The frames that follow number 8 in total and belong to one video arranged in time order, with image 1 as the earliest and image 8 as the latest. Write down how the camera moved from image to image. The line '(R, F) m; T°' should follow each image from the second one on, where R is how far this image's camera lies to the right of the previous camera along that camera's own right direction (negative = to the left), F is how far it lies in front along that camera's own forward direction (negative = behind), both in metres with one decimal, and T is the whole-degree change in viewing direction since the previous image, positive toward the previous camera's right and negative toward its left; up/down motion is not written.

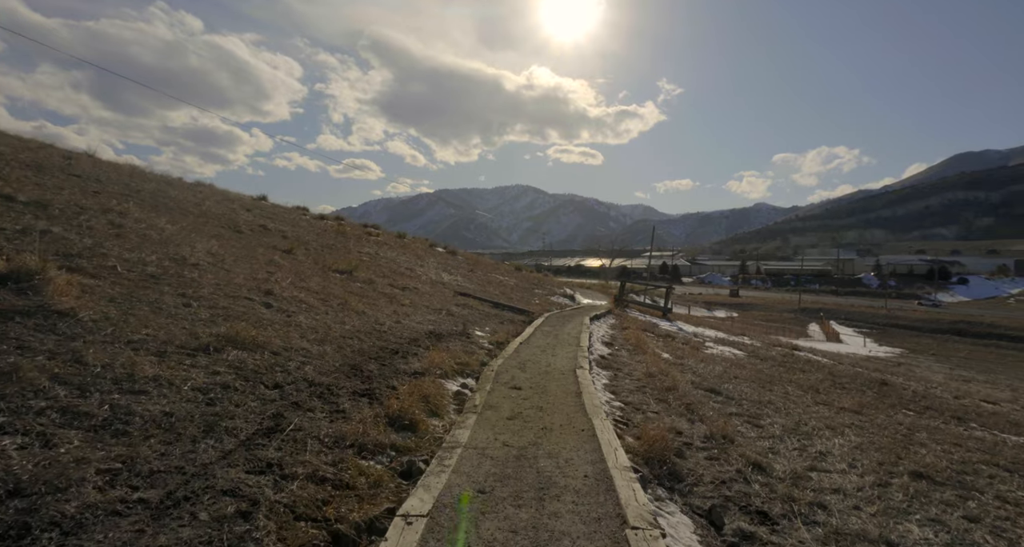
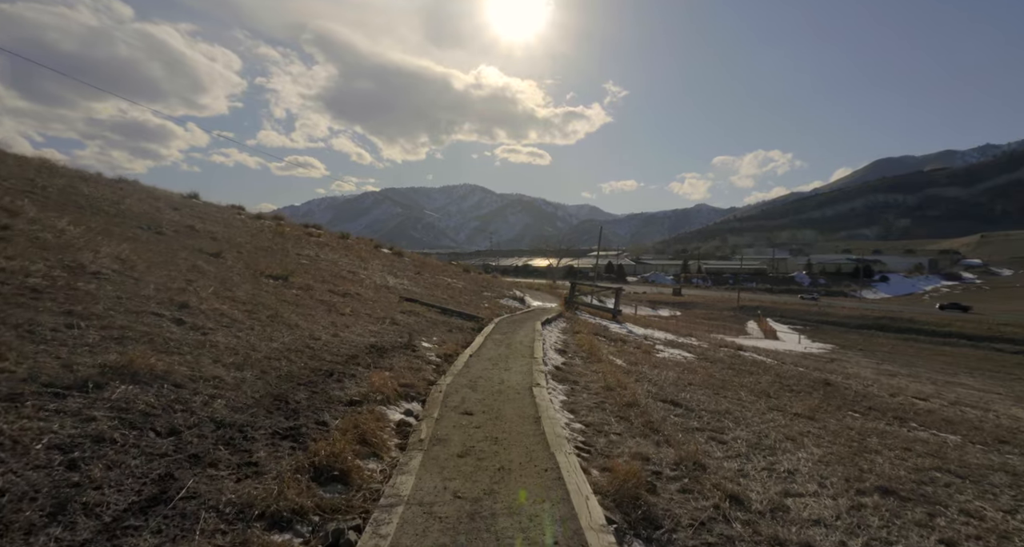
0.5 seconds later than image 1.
(0.0, +0.7) m; +6°
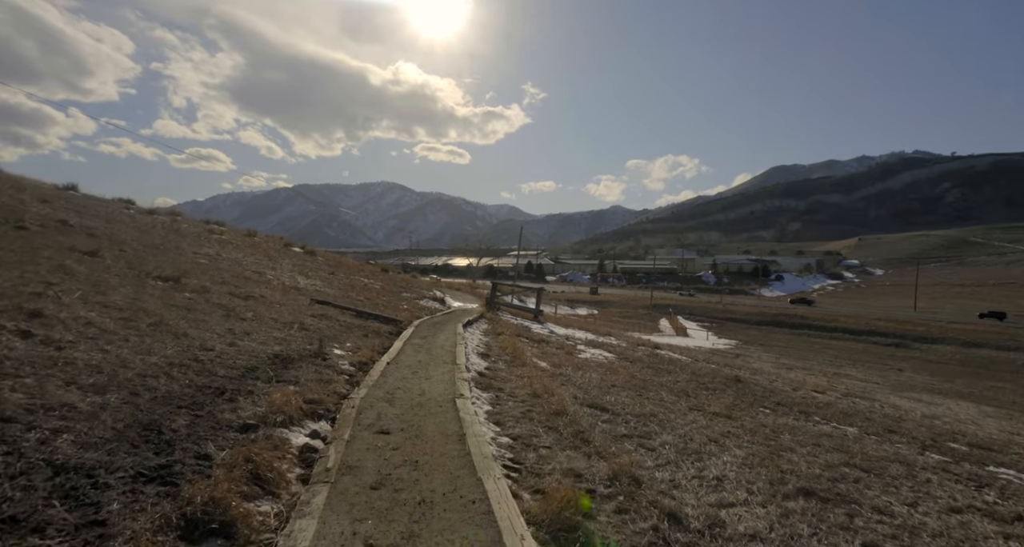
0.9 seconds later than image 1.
(0.0, +0.5) m; +9°
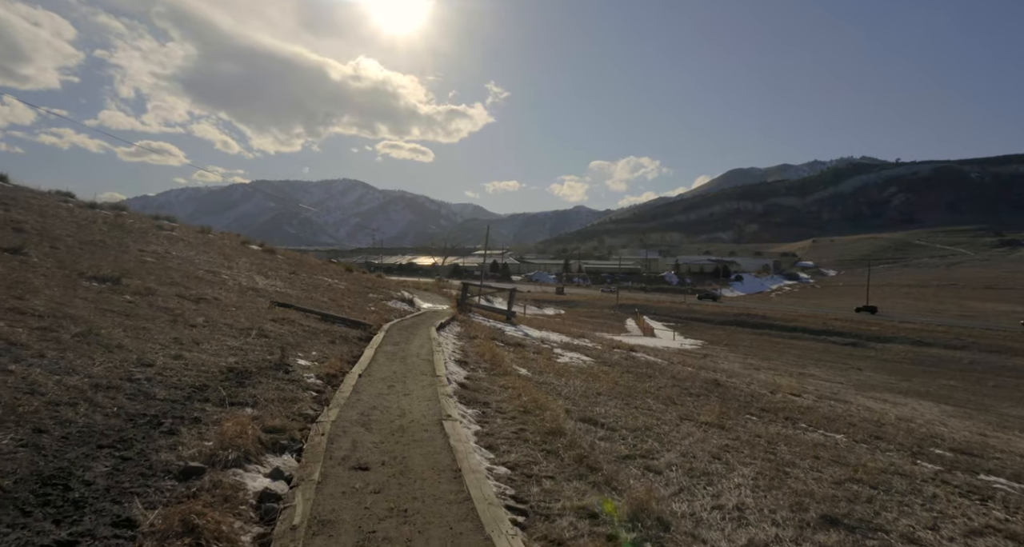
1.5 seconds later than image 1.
(-0.4, +0.9) m; +4°
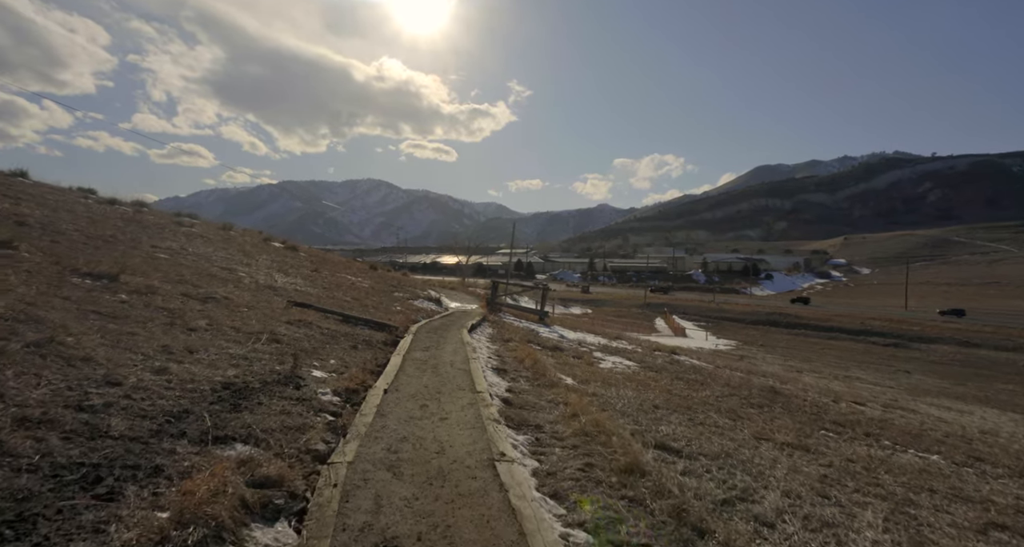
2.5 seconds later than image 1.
(-0.5, +1.6) m; -3°
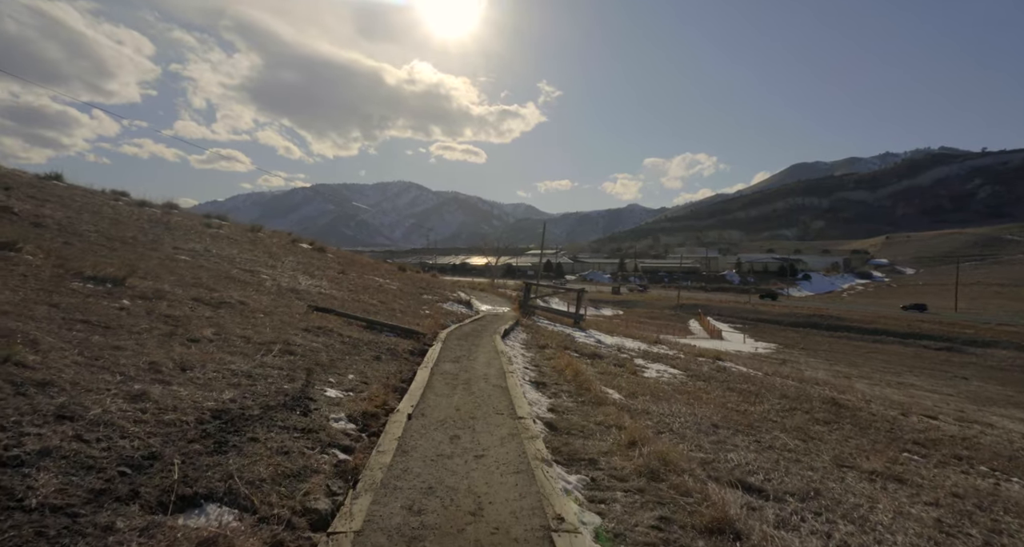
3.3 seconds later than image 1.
(-0.3, +1.2) m; -3°
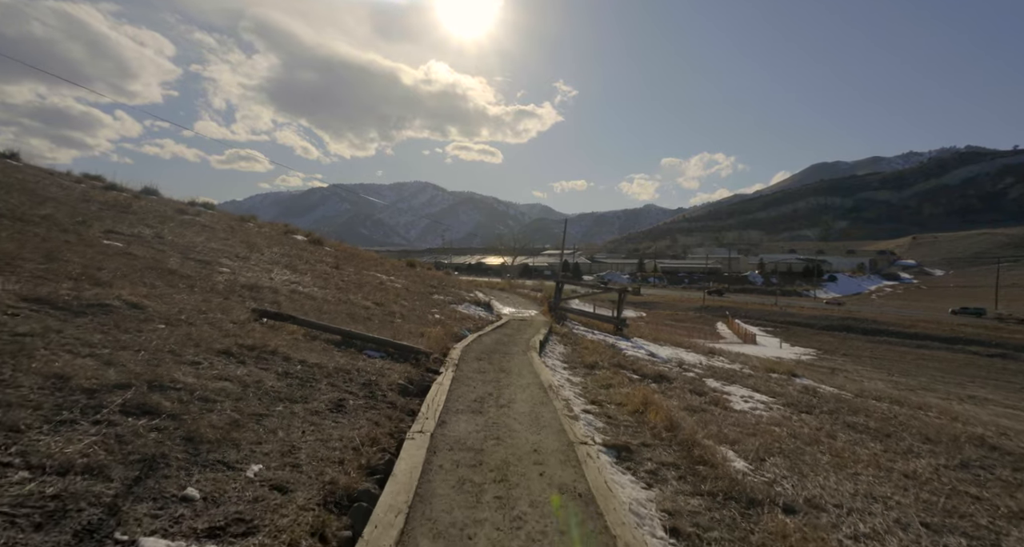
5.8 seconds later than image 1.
(-0.6, +4.3) m; -2°
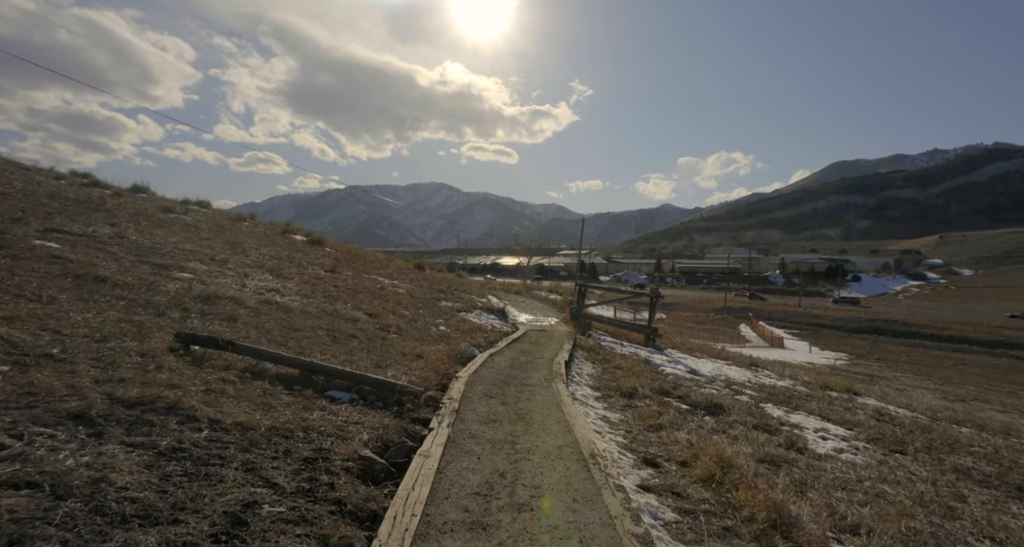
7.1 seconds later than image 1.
(-0.1, +2.4) m; -2°
